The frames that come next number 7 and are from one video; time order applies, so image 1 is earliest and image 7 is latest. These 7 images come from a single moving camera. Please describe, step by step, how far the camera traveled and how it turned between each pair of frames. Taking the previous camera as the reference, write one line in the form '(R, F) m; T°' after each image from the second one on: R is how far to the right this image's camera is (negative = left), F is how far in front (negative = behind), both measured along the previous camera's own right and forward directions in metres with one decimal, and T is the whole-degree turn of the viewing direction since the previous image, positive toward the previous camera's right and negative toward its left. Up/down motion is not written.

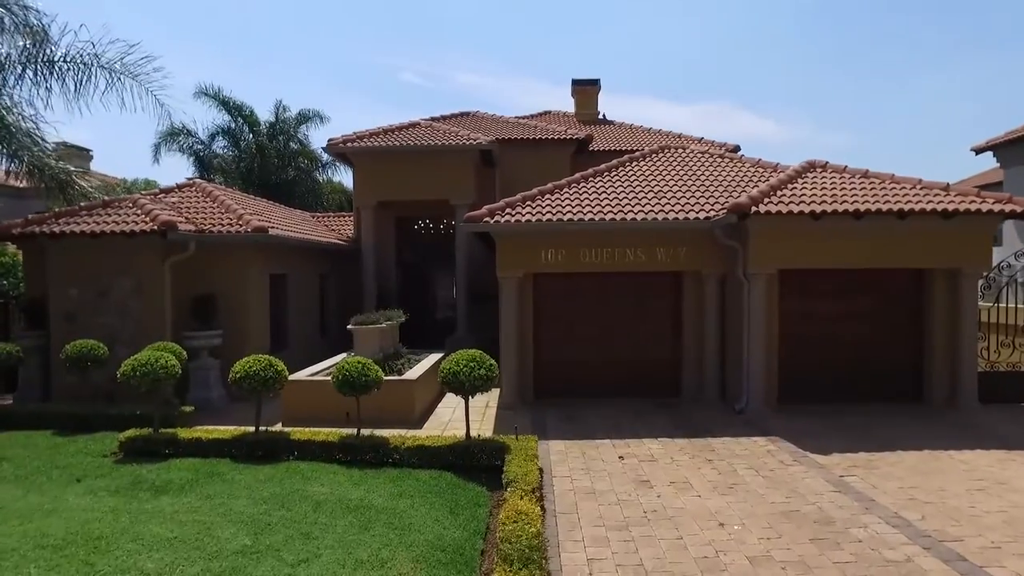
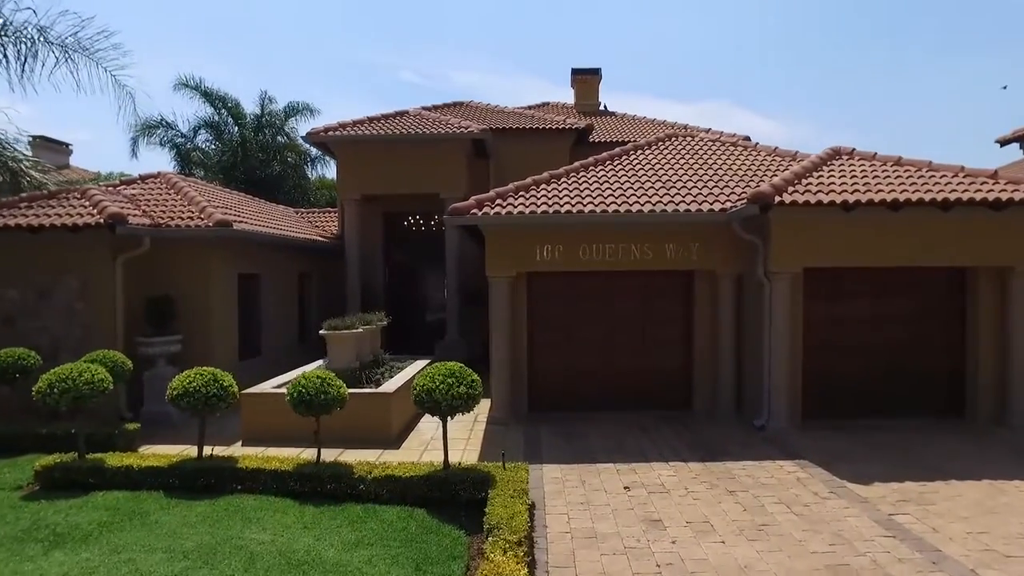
(+0.2, +1.4) m; 0°
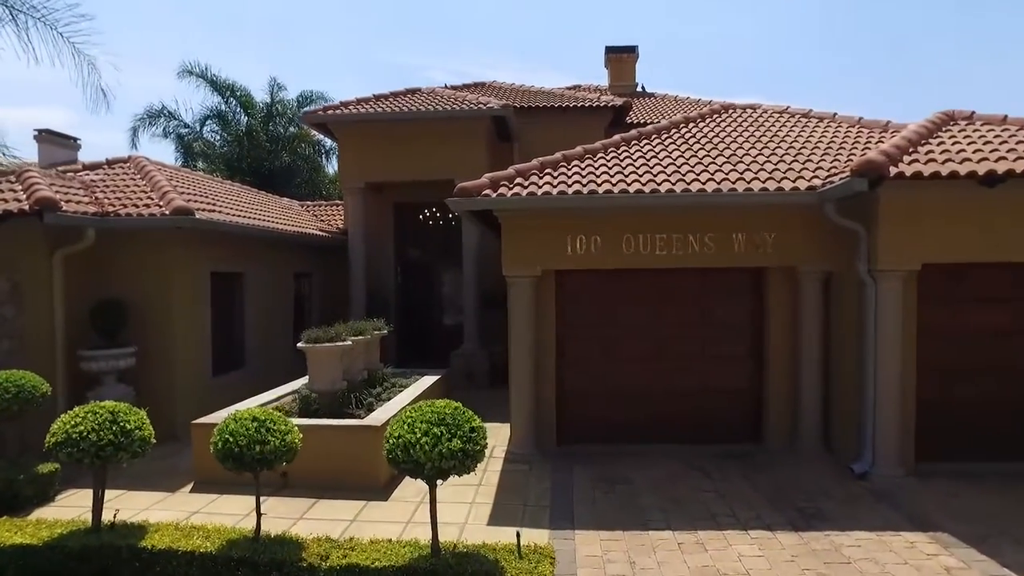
(+0.1, +2.4) m; -3°
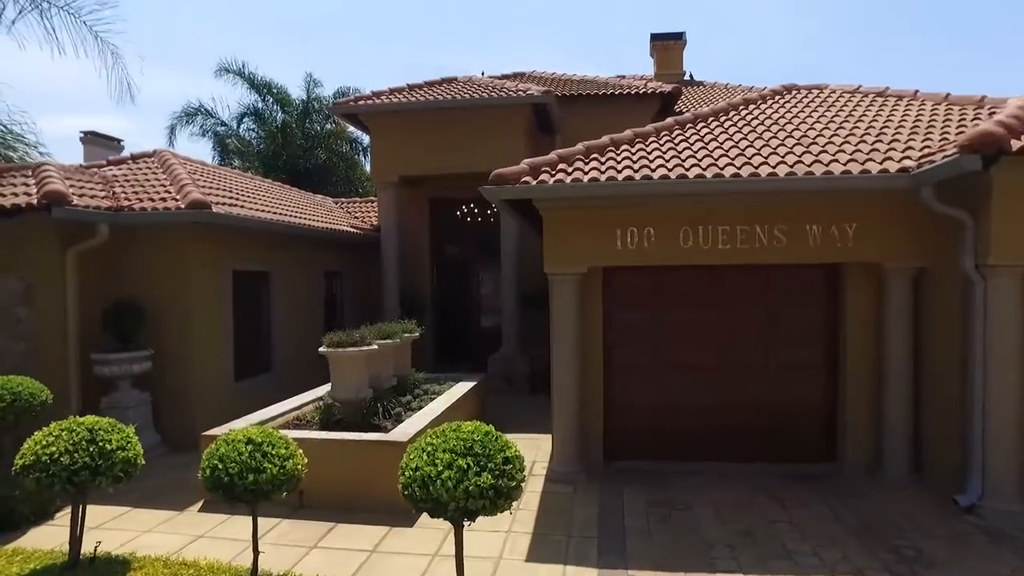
(0.0, +1.0) m; -4°
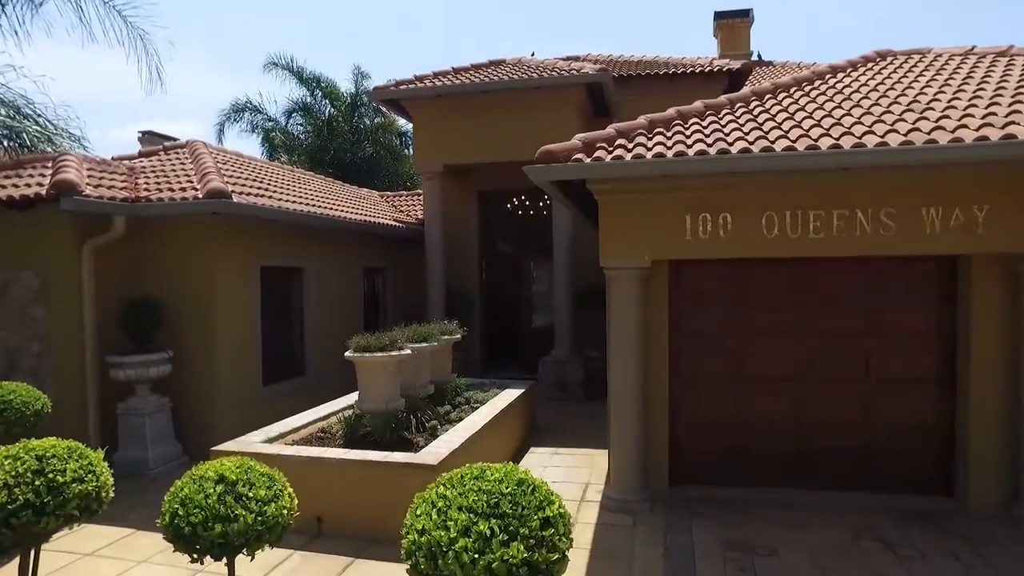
(+0.1, +1.1) m; -5°
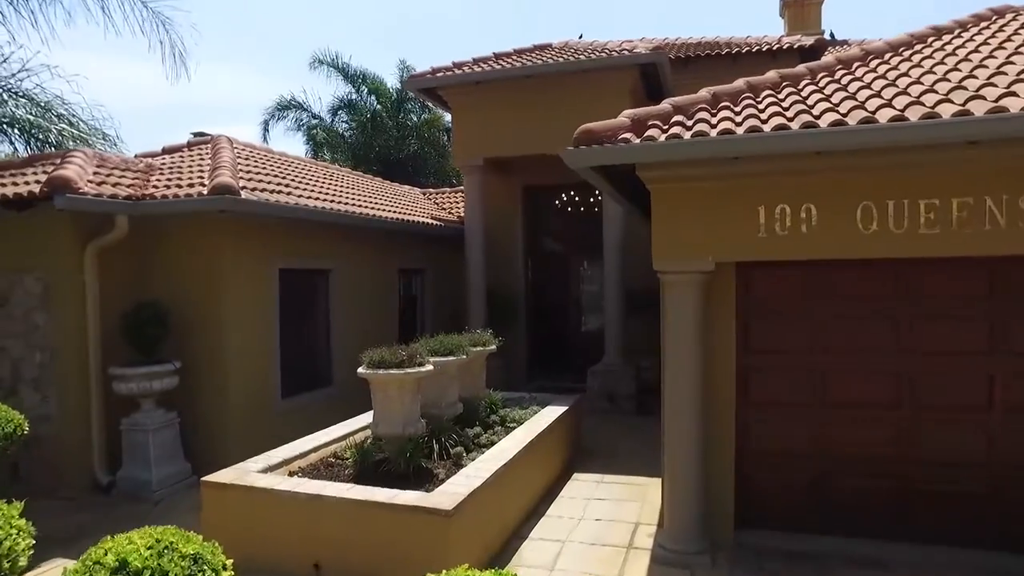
(+0.2, +1.1) m; -5°
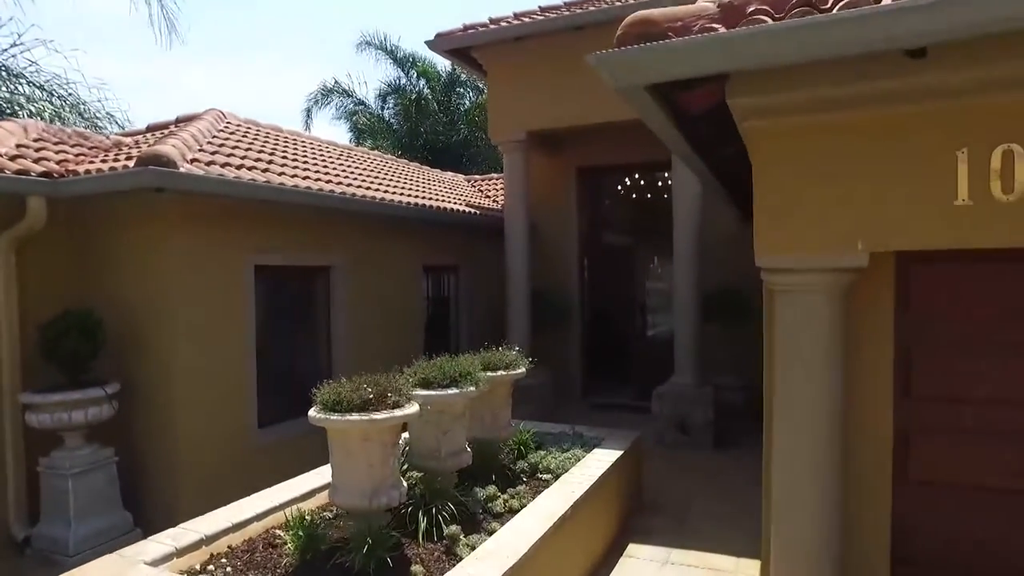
(+0.4, +2.3) m; -6°
